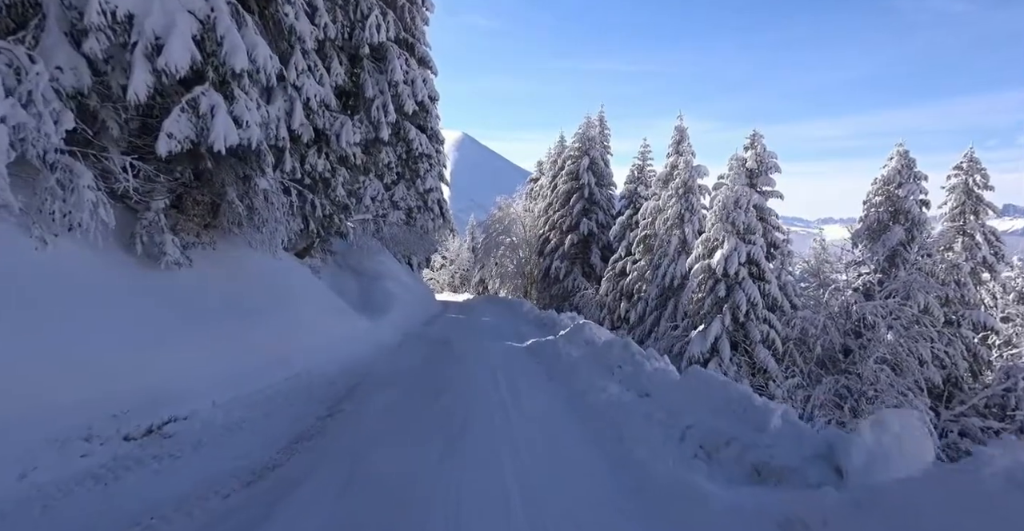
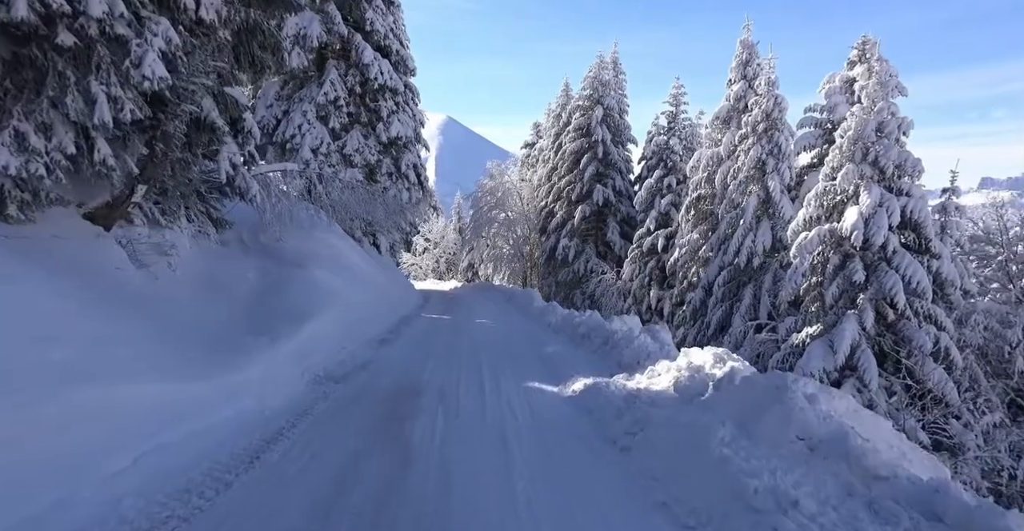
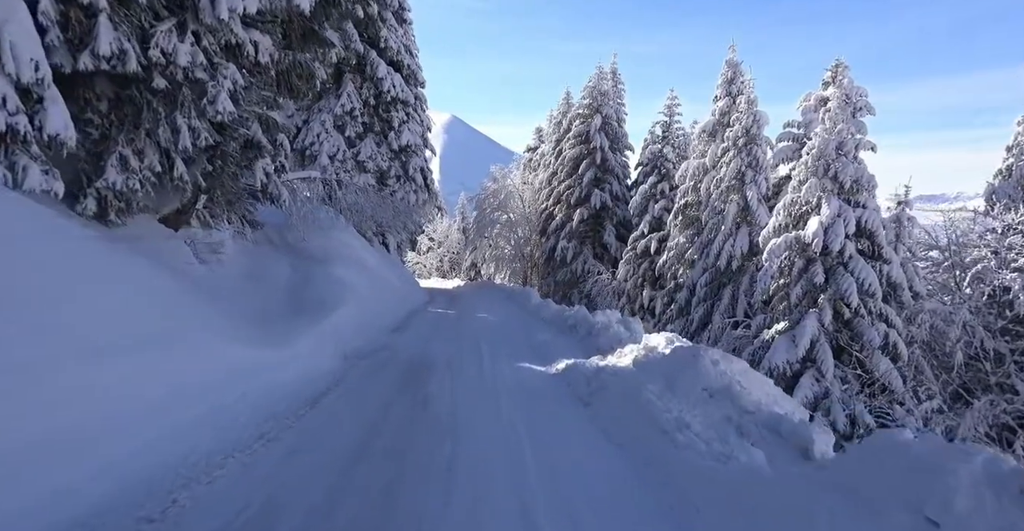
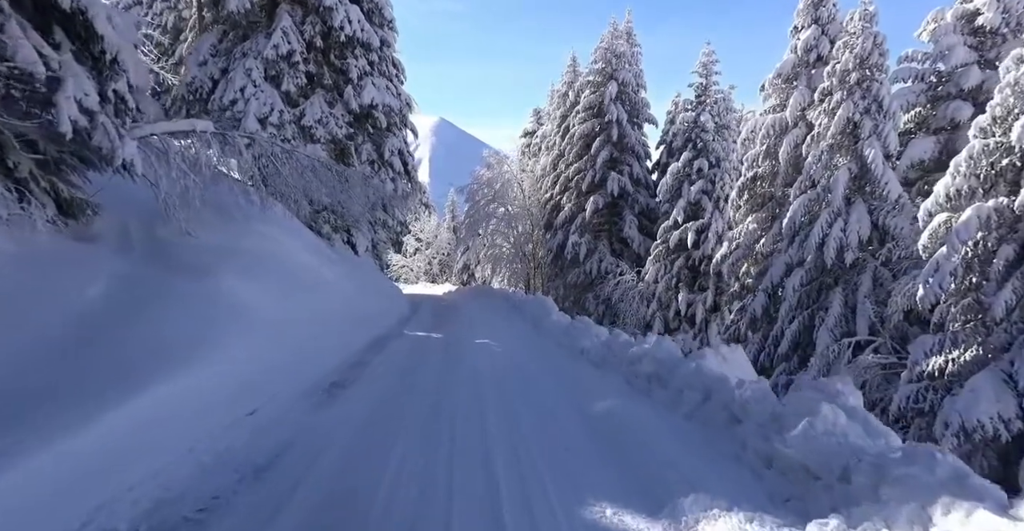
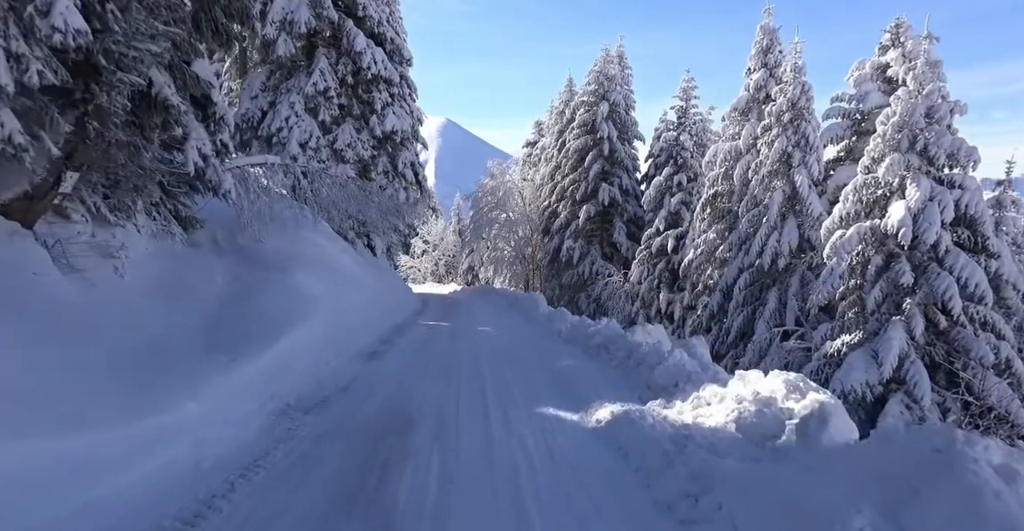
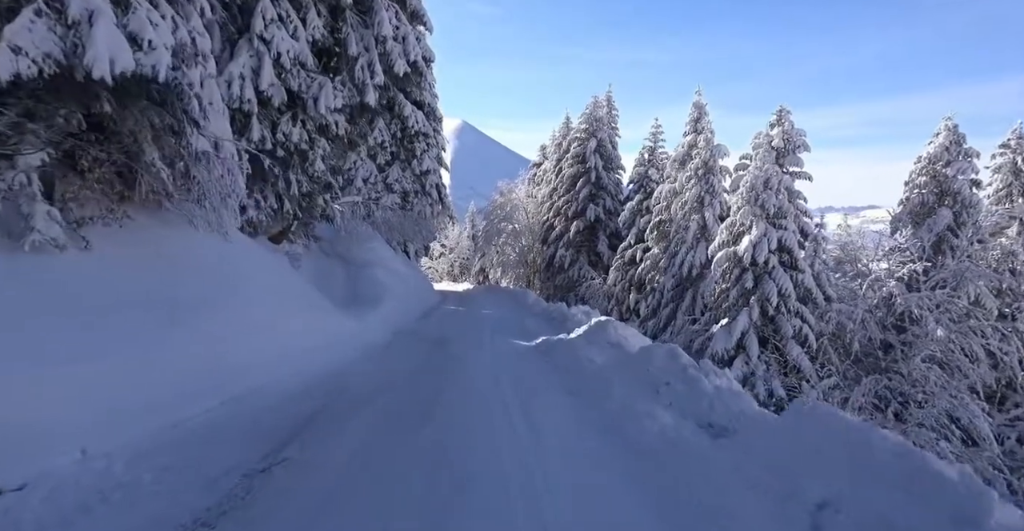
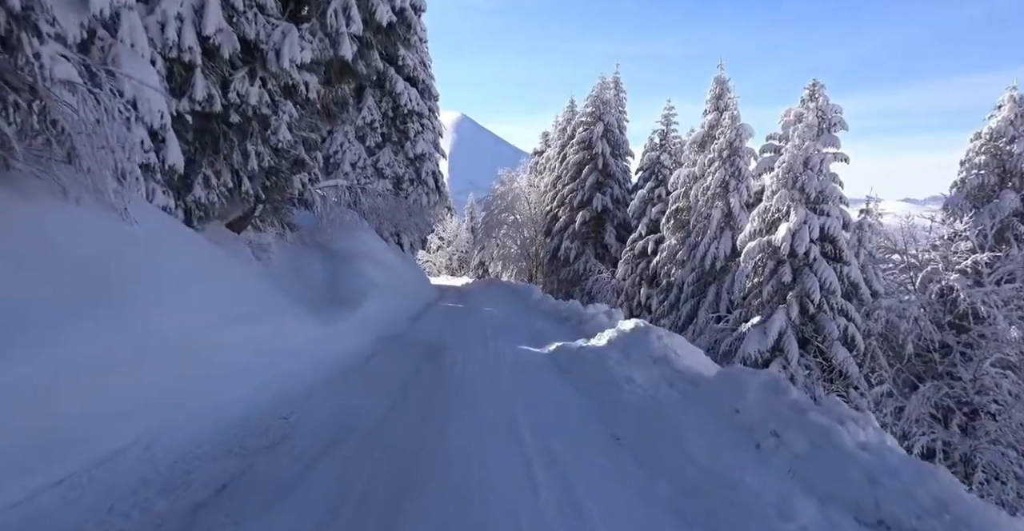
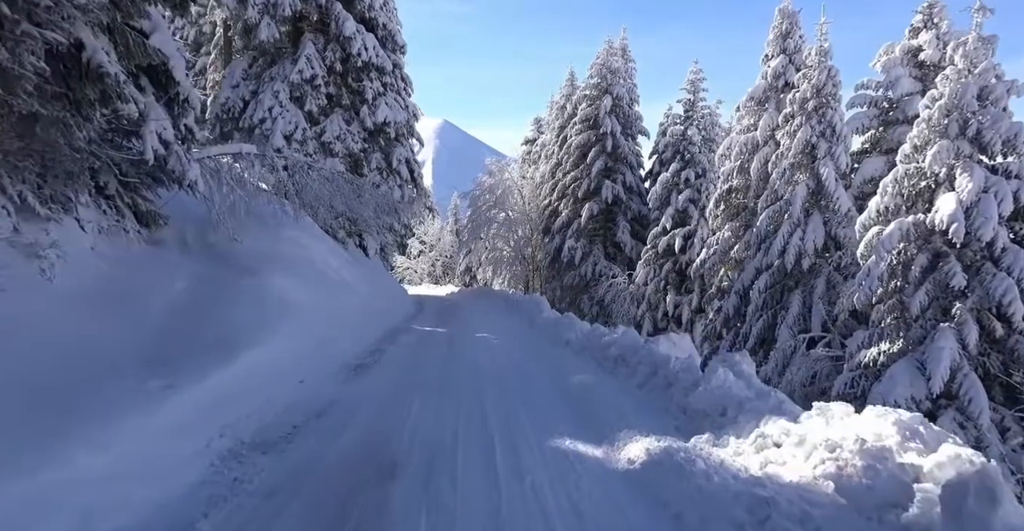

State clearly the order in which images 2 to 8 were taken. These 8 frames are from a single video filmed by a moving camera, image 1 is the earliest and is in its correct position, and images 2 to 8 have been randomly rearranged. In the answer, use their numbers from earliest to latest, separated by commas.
6, 7, 3, 2, 5, 8, 4
